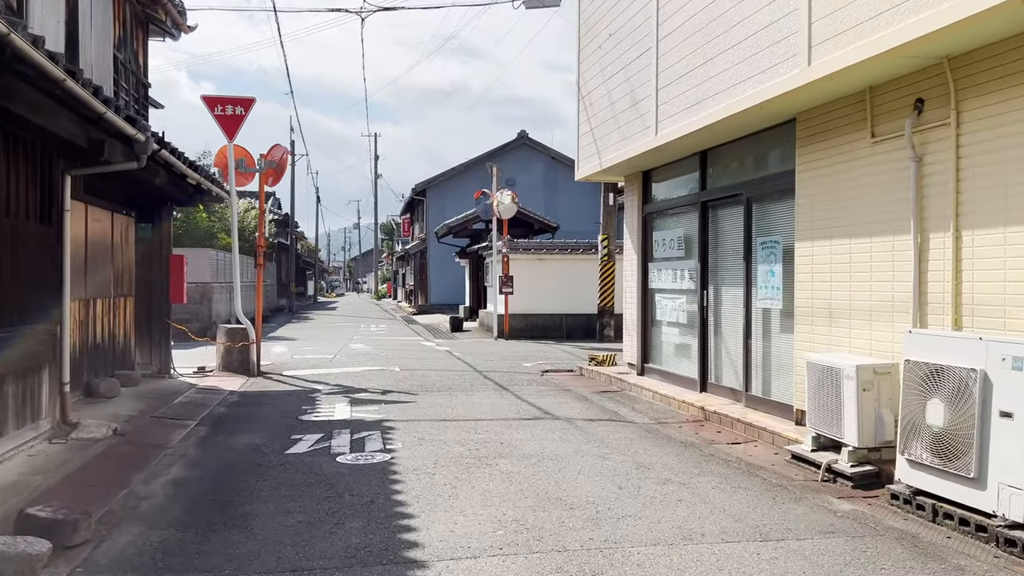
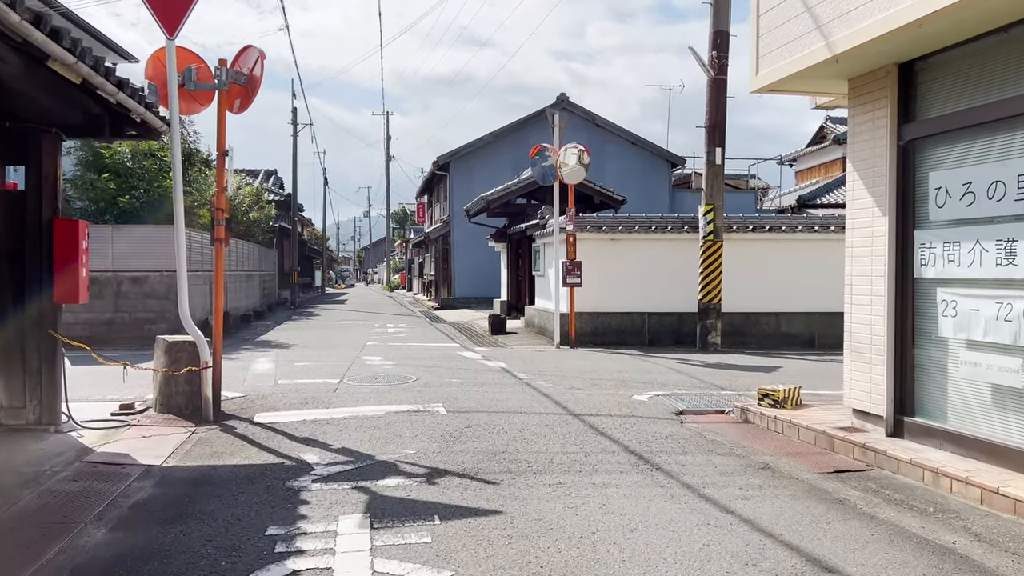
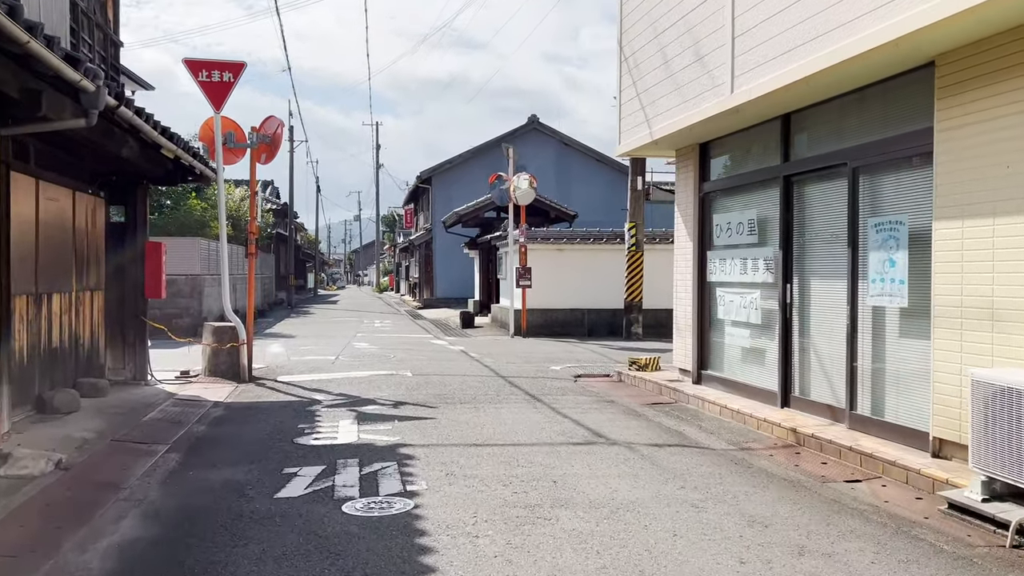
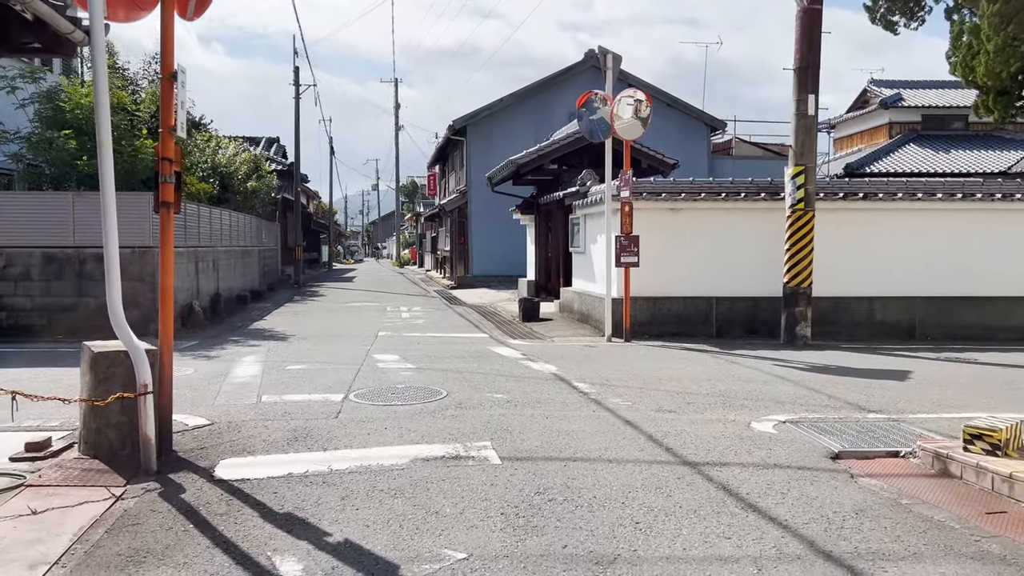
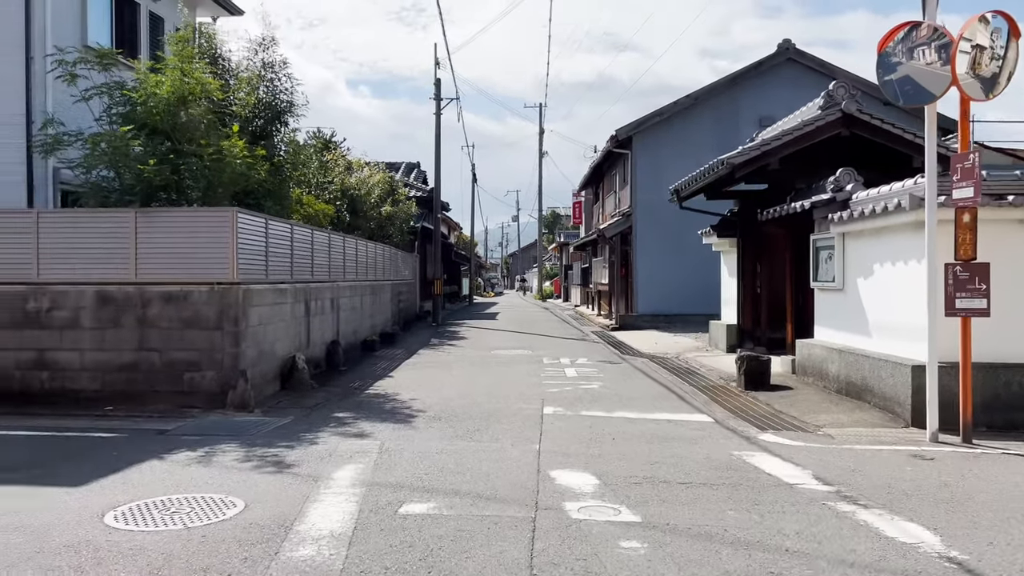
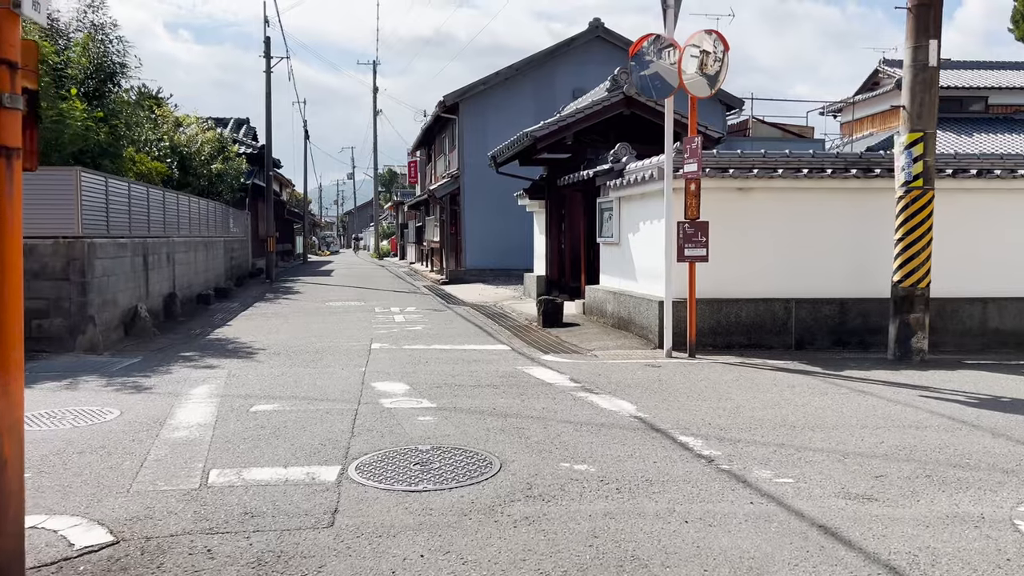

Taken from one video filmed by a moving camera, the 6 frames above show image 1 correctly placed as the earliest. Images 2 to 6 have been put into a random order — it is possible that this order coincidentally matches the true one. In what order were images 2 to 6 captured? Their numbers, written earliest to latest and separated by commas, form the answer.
3, 2, 4, 6, 5
